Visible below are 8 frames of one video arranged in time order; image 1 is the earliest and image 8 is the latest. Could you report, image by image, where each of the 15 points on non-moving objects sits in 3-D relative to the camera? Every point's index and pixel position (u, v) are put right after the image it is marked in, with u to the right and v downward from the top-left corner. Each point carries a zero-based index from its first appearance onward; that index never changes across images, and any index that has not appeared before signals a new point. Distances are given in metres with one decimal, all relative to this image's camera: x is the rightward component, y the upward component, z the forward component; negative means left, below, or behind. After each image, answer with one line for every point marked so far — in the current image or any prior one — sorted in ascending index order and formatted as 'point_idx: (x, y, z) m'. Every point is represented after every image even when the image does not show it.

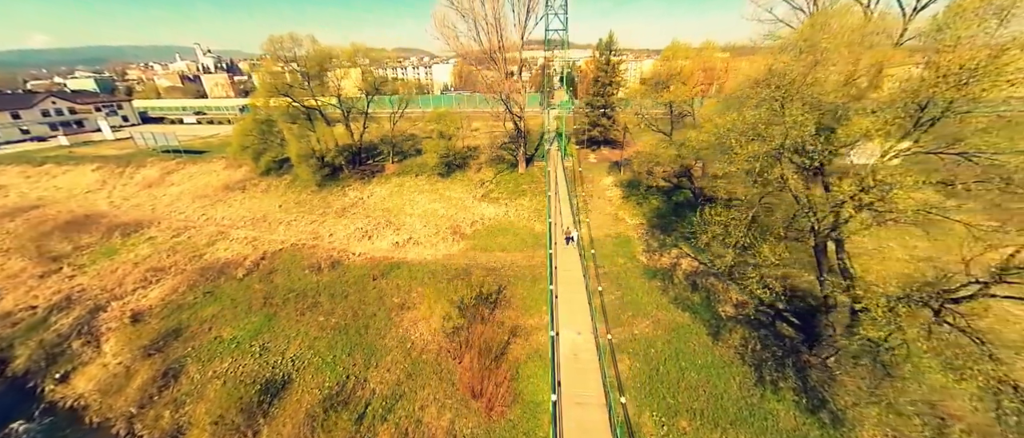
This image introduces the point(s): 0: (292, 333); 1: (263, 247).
0: (-7.5, -3.9, +12.4) m
1: (-12.5, -1.4, +18.1) m
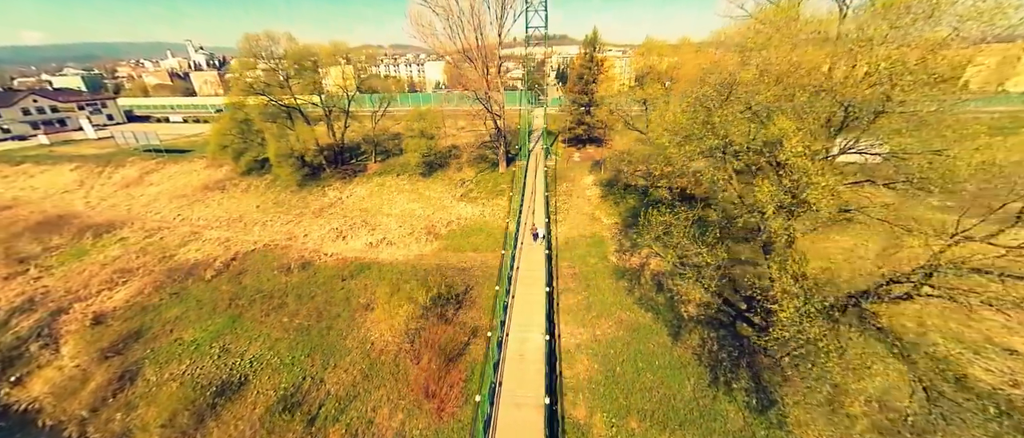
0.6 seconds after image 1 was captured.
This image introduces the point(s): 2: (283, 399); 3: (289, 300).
0: (-8.8, -3.9, +12.4) m
1: (-13.8, -1.4, +18.1) m
2: (-6.3, -4.9, +9.9) m
3: (-8.8, -3.2, +14.2) m
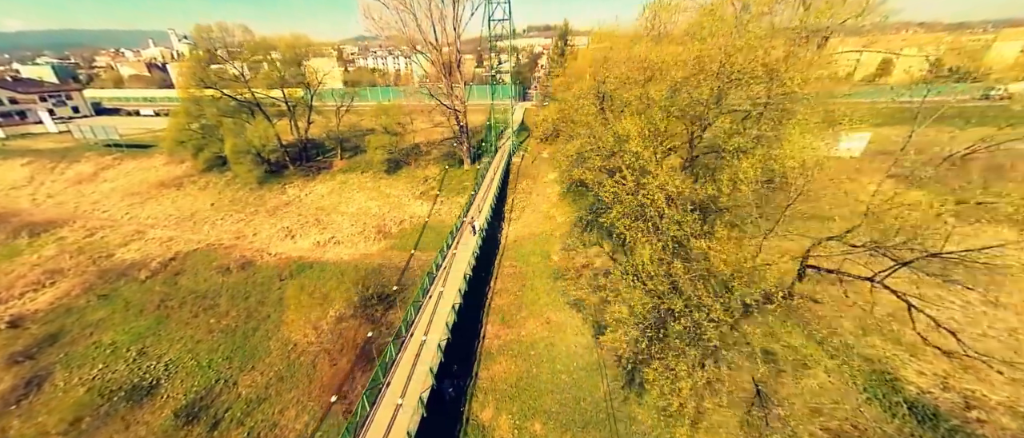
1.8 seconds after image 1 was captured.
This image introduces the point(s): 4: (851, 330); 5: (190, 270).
0: (-11.3, -4.0, +12.3) m
1: (-16.4, -1.4, +17.8) m
2: (-8.7, -5.0, +9.8) m
3: (-11.3, -3.2, +14.1) m
4: (+10.7, -3.7, +11.8) m
5: (-14.2, -2.3, +16.0) m
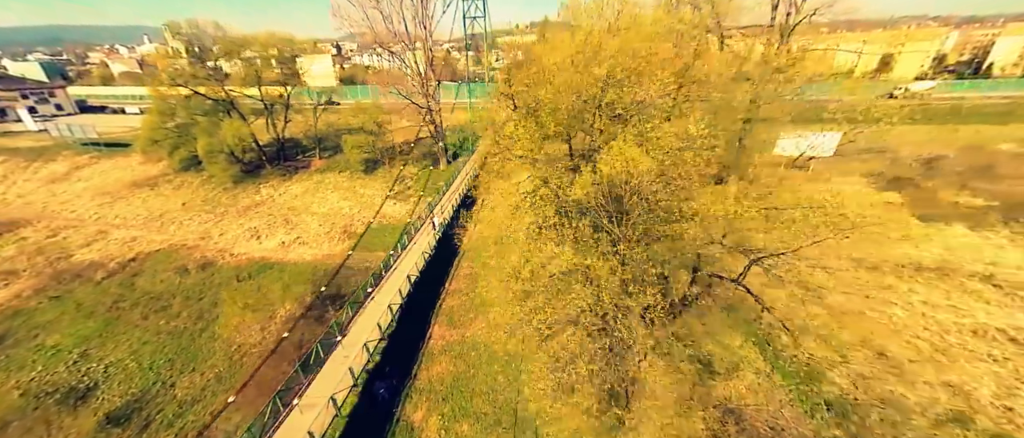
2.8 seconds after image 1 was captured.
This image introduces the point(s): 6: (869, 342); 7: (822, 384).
0: (-13.0, -4.0, +12.2) m
1: (-18.1, -1.4, +17.7) m
2: (-10.4, -5.0, +9.7) m
3: (-13.0, -3.2, +14.0) m
4: (+8.9, -3.7, +11.7) m
5: (-15.9, -2.3, +15.9) m
6: (+11.0, -3.8, +11.1) m
7: (+8.6, -4.6, +10.1) m
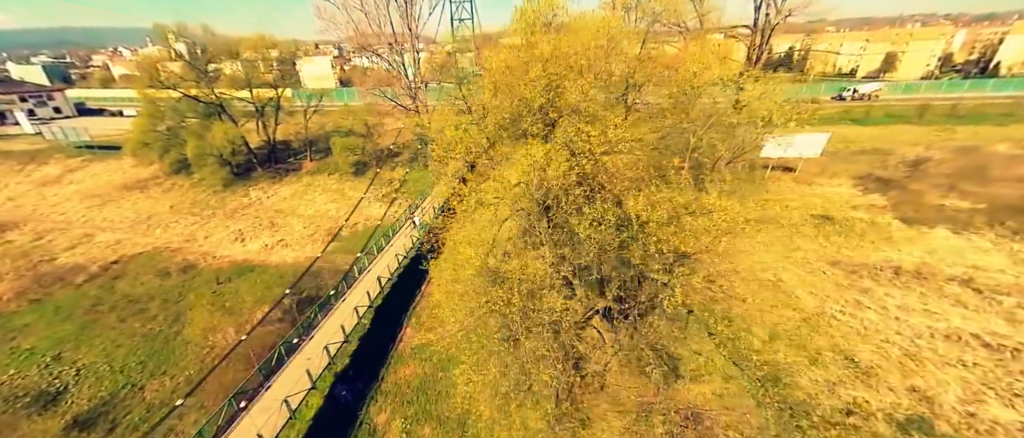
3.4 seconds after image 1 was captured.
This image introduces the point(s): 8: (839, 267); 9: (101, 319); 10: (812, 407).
0: (-14.0, -4.1, +12.3) m
1: (-19.1, -1.5, +17.8) m
2: (-11.4, -5.2, +9.8) m
3: (-14.0, -3.3, +14.1) m
4: (+8.0, -3.8, +11.7) m
5: (-16.9, -2.4, +16.0) m
6: (+10.0, -3.9, +11.1) m
7: (+7.6, -4.7, +10.0) m
8: (+13.0, -1.9, +14.4) m
9: (-15.1, -3.7, +13.3) m
10: (+7.8, -4.9, +9.4) m
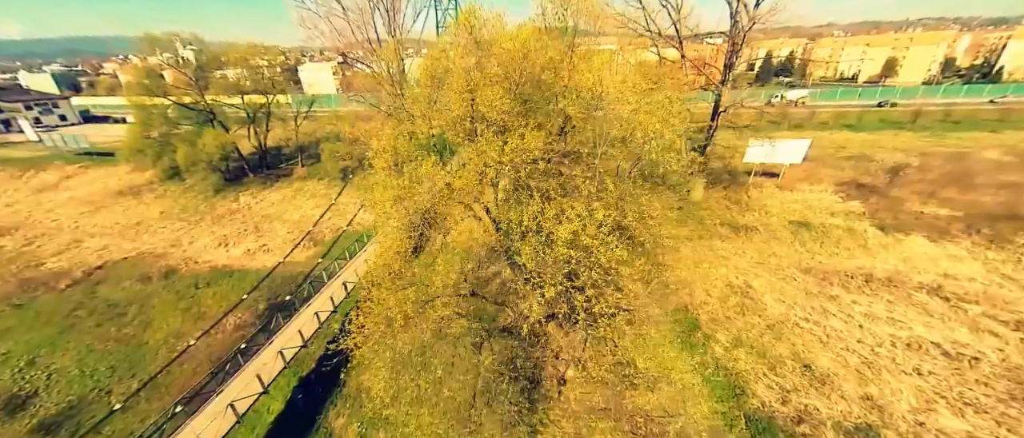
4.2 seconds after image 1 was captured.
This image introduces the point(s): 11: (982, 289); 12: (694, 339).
0: (-15.2, -4.4, +12.6) m
1: (-20.2, -1.8, +18.2) m
2: (-12.6, -5.4, +10.1) m
3: (-15.2, -3.6, +14.4) m
4: (+6.8, -4.1, +11.7) m
5: (-18.0, -2.7, +16.4) m
6: (+8.8, -4.1, +11.1) m
7: (+6.3, -4.9, +10.0) m
8: (+11.8, -2.2, +14.4) m
9: (-16.3, -3.9, +13.6) m
10: (+6.6, -5.1, +9.4) m
11: (+15.9, -2.4, +12.3) m
12: (+5.9, -4.1, +11.9) m
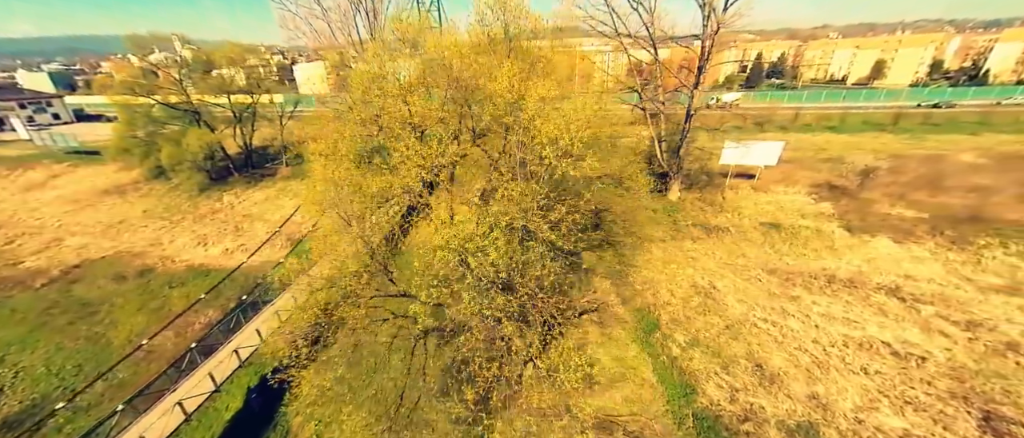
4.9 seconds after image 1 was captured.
0: (-16.5, -4.4, +12.7) m
1: (-21.5, -1.8, +18.3) m
2: (-13.9, -5.4, +10.2) m
3: (-16.4, -3.6, +14.5) m
4: (+5.5, -4.1, +11.9) m
5: (-19.3, -2.7, +16.5) m
6: (+7.5, -4.2, +11.3) m
7: (+5.1, -5.0, +10.2) m
8: (+10.6, -2.2, +14.6) m
9: (-17.5, -3.9, +13.8) m
10: (+5.3, -5.2, +9.6) m
11: (+14.7, -2.5, +12.5) m
12: (+4.7, -4.1, +12.1) m
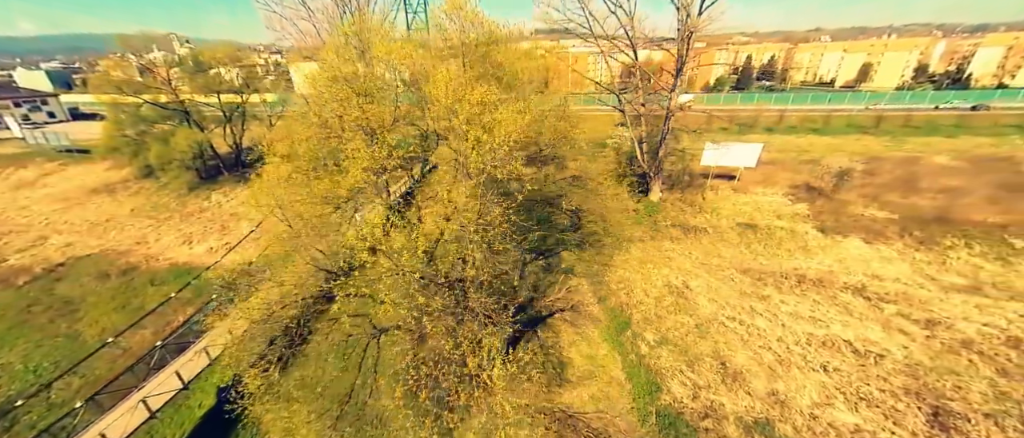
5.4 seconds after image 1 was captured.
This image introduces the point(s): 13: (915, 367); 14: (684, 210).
0: (-17.4, -4.3, +12.9) m
1: (-22.4, -1.8, +18.5) m
2: (-14.8, -5.4, +10.4) m
3: (-17.4, -3.5, +14.7) m
4: (+4.6, -4.1, +12.1) m
5: (-20.2, -2.6, +16.7) m
6: (+6.6, -4.2, +11.5) m
7: (+4.2, -5.0, +10.4) m
8: (+9.6, -2.3, +14.8) m
9: (-18.5, -3.9, +13.9) m
10: (+4.4, -5.2, +9.8) m
11: (+13.8, -2.5, +12.7) m
12: (+3.7, -4.2, +12.3) m
13: (+11.1, -4.1, +10.0) m
14: (+9.2, +0.5, +19.5) m
